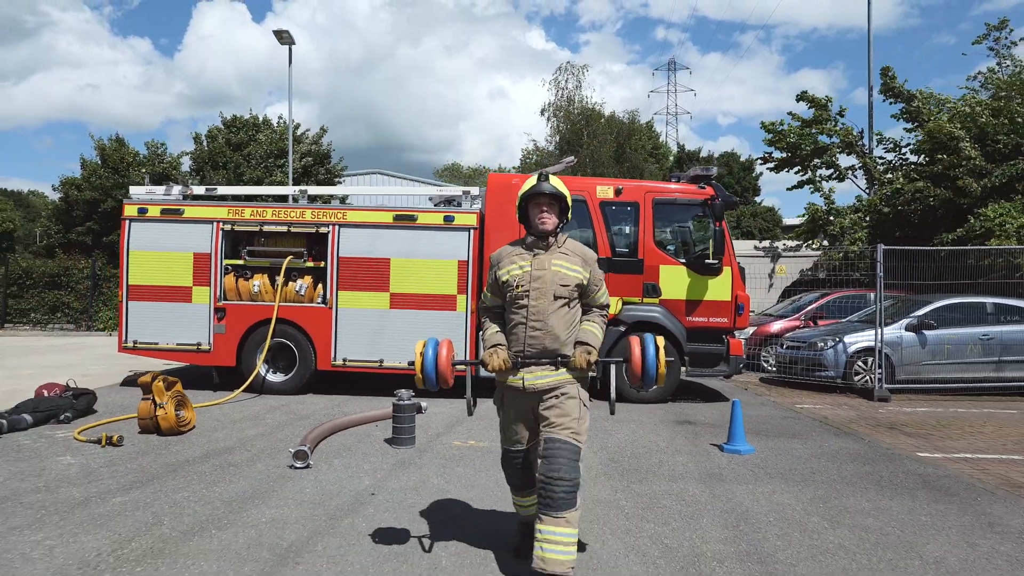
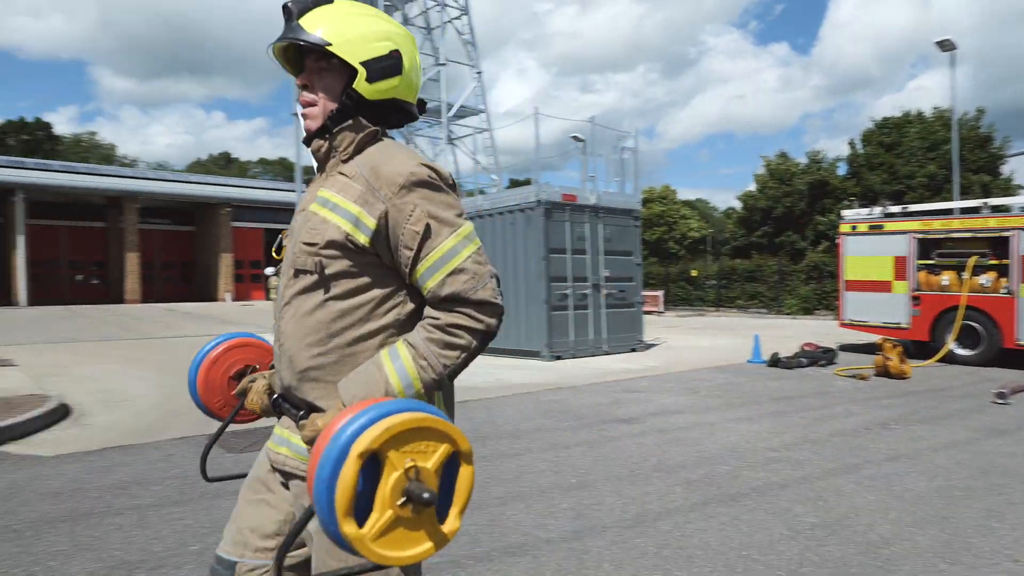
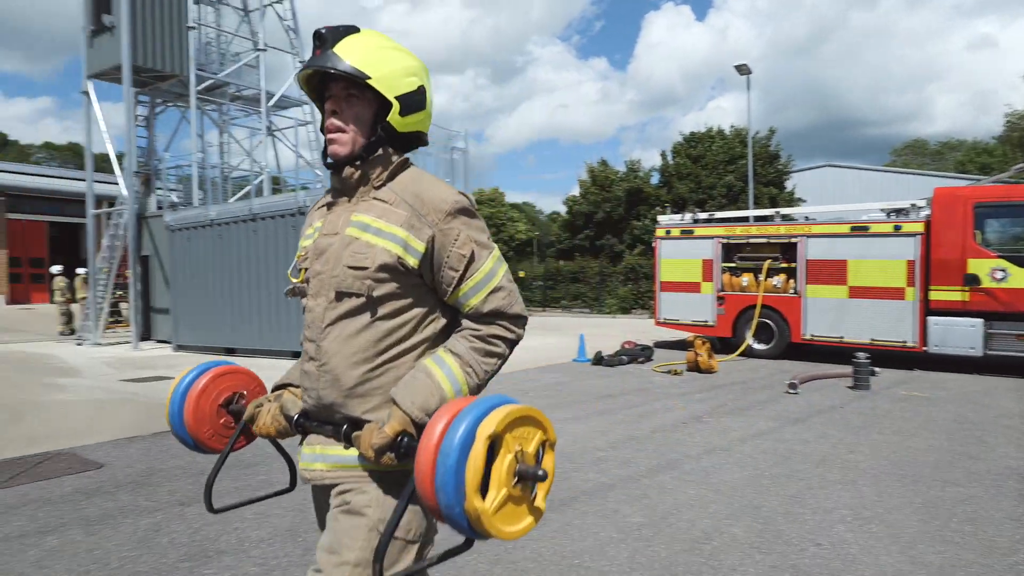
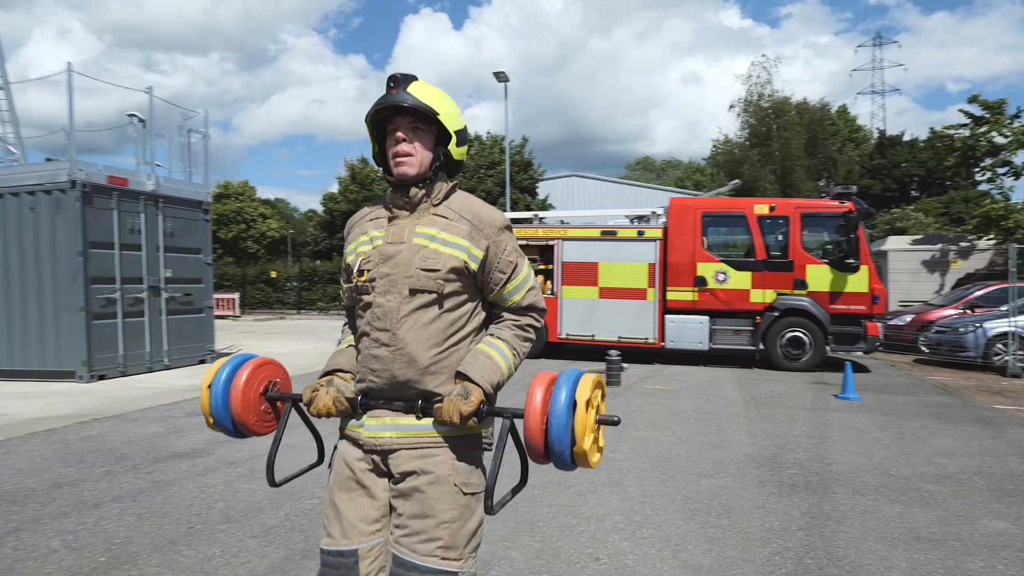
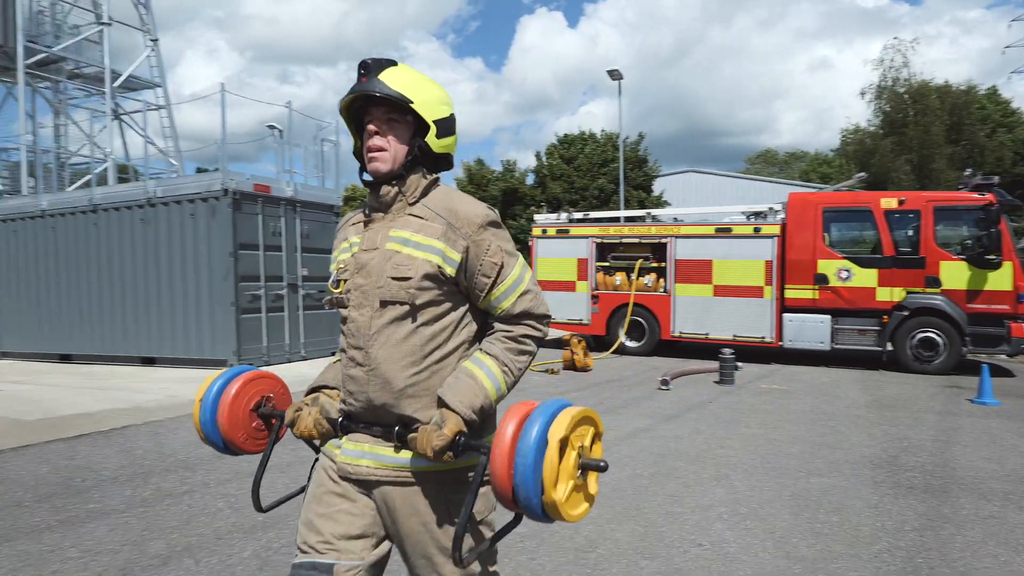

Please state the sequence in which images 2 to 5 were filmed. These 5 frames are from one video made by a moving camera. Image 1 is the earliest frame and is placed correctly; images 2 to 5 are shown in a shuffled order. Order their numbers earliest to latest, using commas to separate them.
4, 5, 3, 2
